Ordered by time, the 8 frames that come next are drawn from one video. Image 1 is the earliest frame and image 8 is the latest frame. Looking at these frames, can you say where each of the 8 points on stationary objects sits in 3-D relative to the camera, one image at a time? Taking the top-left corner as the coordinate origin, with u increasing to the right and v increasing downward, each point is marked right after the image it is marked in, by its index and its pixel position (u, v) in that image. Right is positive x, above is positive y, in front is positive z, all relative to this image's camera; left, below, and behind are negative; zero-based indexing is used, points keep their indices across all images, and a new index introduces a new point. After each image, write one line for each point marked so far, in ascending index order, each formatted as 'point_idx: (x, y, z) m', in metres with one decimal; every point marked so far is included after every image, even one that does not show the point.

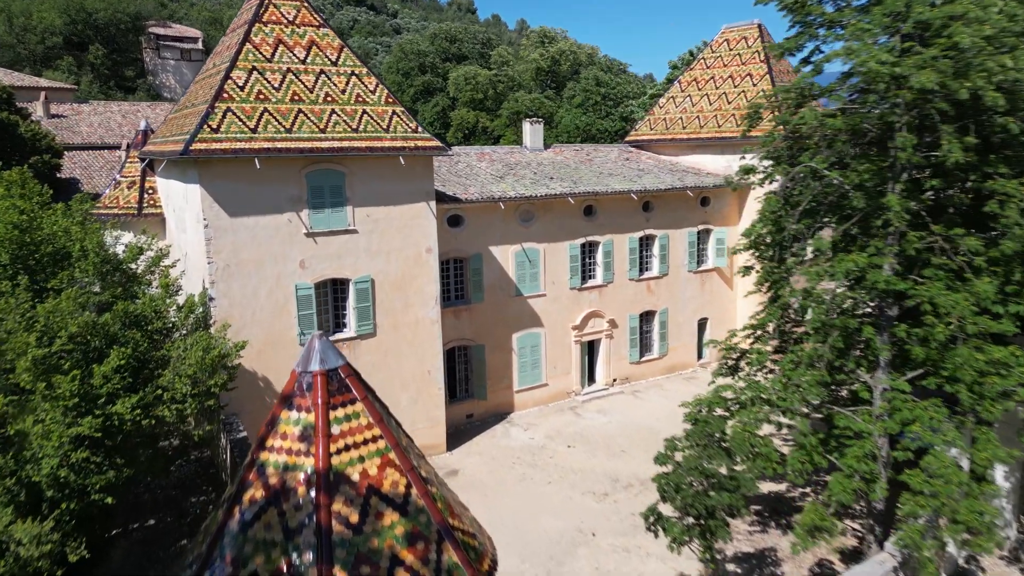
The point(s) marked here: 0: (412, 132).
0: (-2.4, +3.8, +18.0) m
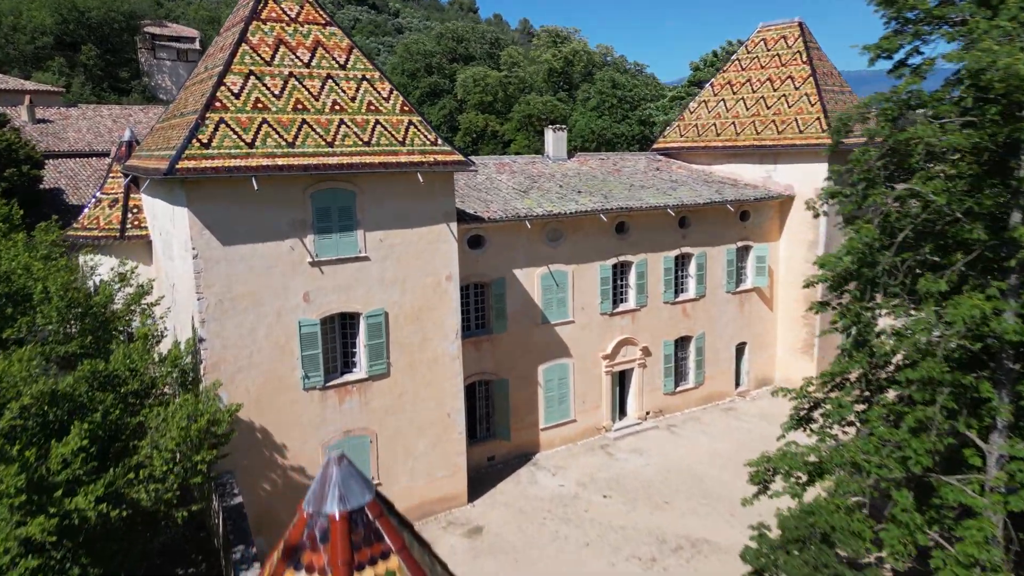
0: (-1.7, +3.1, +15.9) m
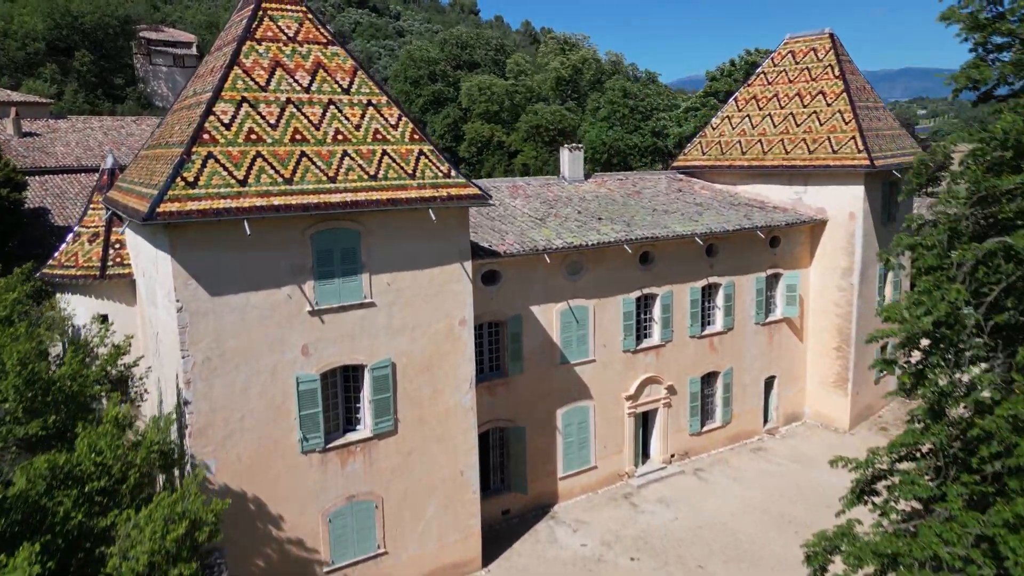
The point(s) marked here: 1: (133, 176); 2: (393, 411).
0: (-1.3, +2.1, +14.3) m
1: (-7.4, +2.2, +14.8) m
2: (-2.3, -2.3, +14.3) m
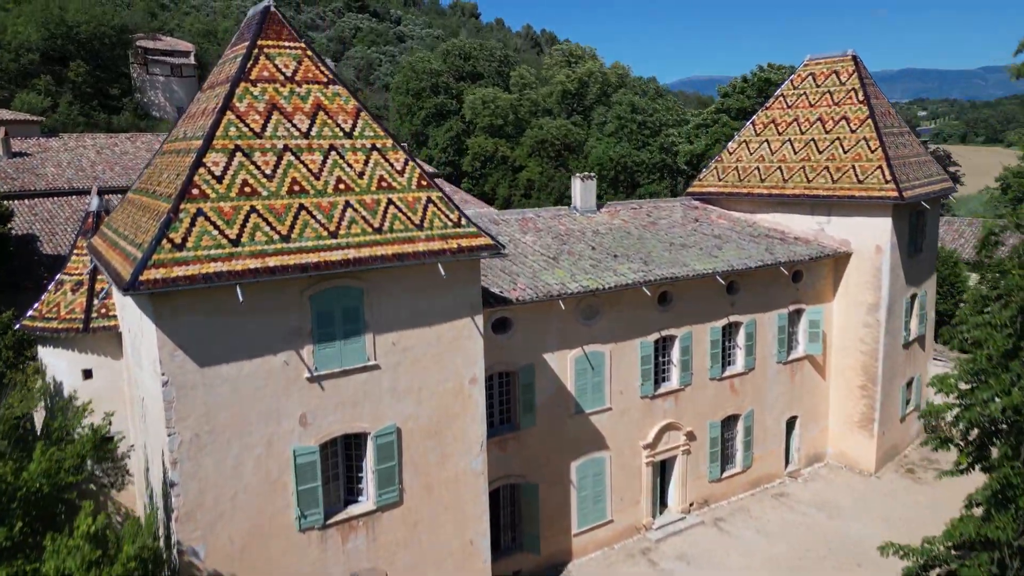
0: (-1.0, +1.1, +13.2) m
1: (-7.2, +1.2, +13.7) m
2: (-2.0, -3.4, +13.2) m
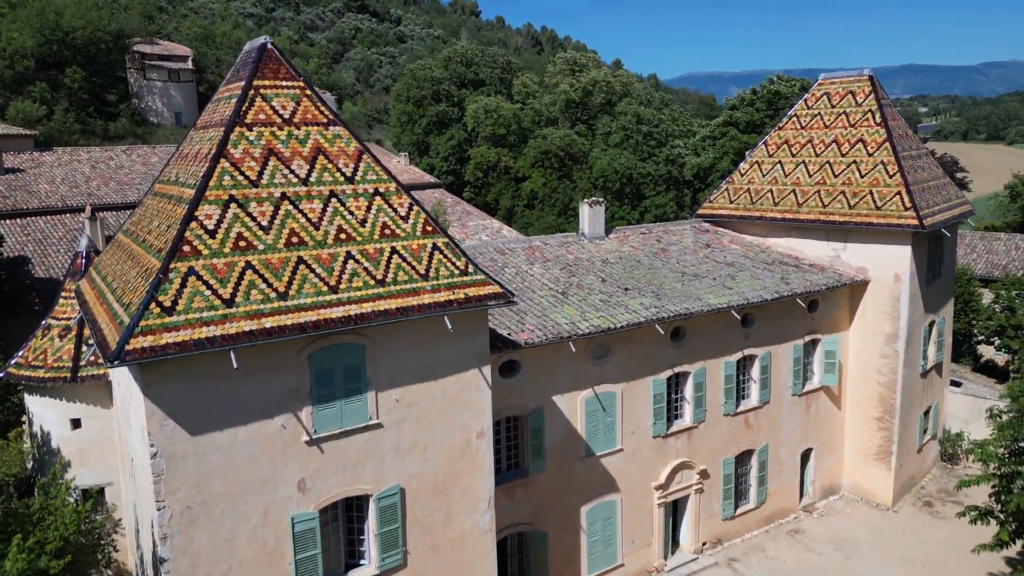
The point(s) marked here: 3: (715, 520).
0: (-0.9, +0.2, +12.5) m
1: (-7.0, +0.3, +13.0) m
2: (-1.8, -4.2, +12.5) m
3: (+5.3, -6.0, +19.4) m
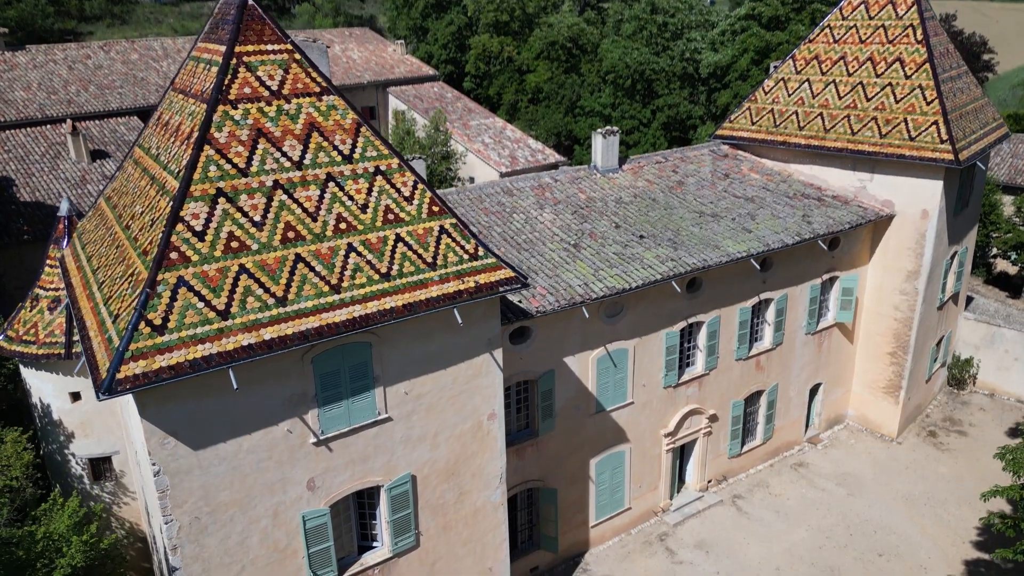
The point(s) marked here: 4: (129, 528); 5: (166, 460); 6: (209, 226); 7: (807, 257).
0: (-0.7, +0.5, +11.7) m
1: (-6.8, +0.6, +12.1) m
2: (-1.6, -4.0, +12.4) m
3: (+5.5, -4.5, +19.6) m
4: (-7.5, -4.7, +14.6) m
5: (-4.5, -2.3, +9.8) m
6: (-4.0, +0.8, +9.9) m
7: (+7.6, +0.8, +19.2) m
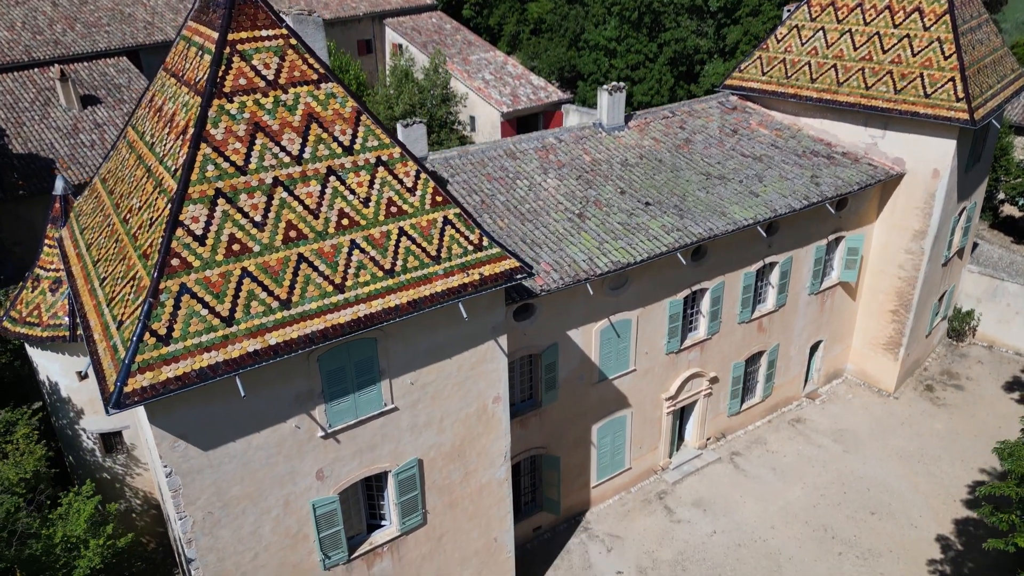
0: (-0.6, +0.6, +11.5) m
1: (-6.7, +0.8, +11.9) m
2: (-1.5, -3.7, +12.8) m
3: (+5.5, -3.4, +19.9) m
4: (-7.4, -4.2, +15.0) m
5: (-4.5, -2.3, +10.0) m
6: (-3.9, +0.8, +9.8) m
7: (+7.7, +1.8, +19.0) m
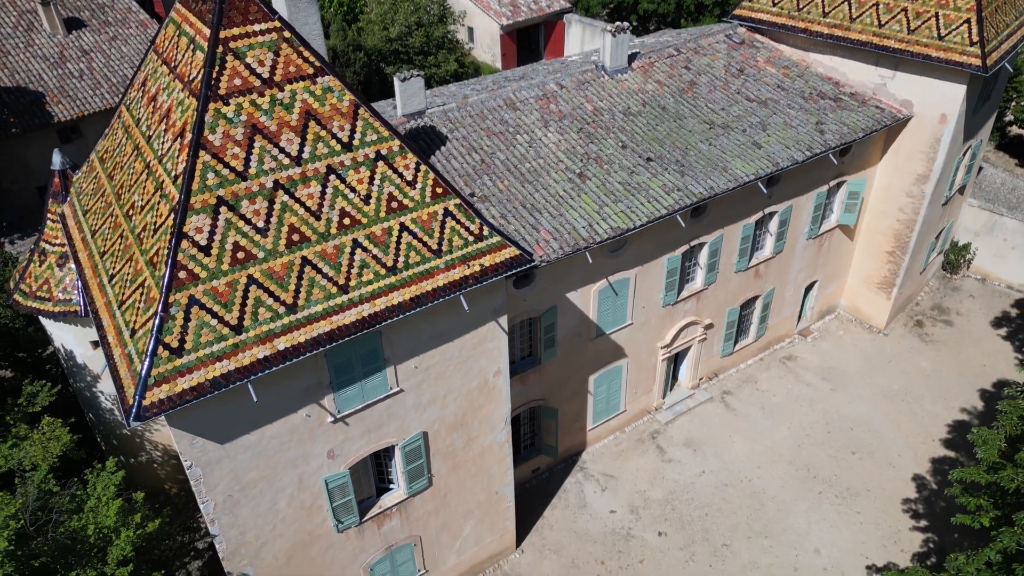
0: (-0.6, +0.7, +11.6) m
1: (-6.7, +1.0, +12.0) m
2: (-1.5, -3.3, +13.5) m
3: (+5.5, -1.9, +20.6) m
4: (-7.4, -3.4, +15.8) m
5: (-4.4, -2.4, +10.5) m
6: (-3.9, +0.6, +9.9) m
7: (+7.7, +3.1, +18.9) m
